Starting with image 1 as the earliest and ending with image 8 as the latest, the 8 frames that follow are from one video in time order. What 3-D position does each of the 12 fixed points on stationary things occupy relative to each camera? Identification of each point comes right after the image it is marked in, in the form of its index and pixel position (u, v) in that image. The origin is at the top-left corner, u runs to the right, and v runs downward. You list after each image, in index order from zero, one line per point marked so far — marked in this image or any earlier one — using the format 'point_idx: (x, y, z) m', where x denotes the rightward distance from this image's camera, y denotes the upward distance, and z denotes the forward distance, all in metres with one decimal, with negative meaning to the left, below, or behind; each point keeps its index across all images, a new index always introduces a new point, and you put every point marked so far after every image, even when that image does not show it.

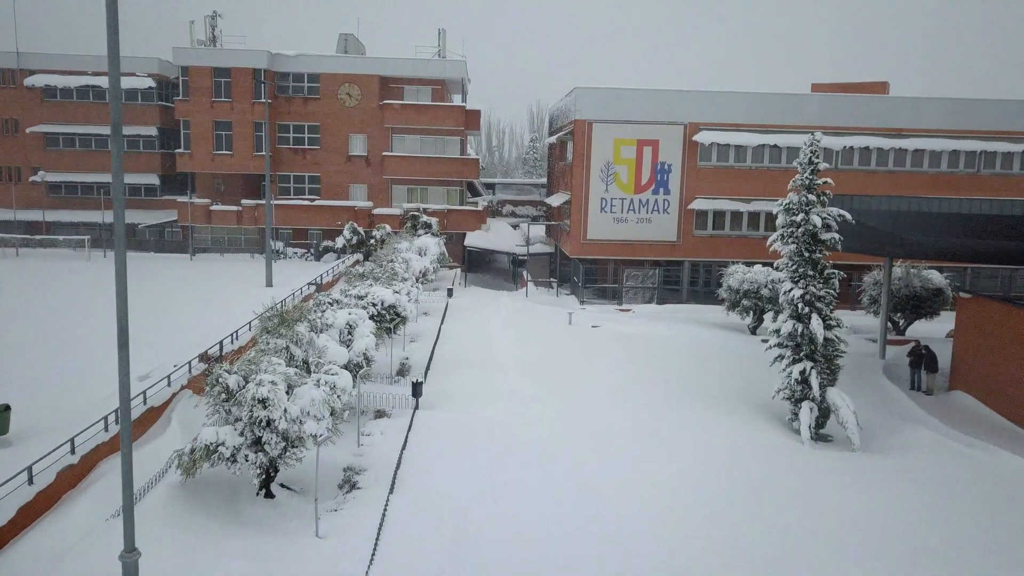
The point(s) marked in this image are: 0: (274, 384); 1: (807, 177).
0: (-4.4, -1.8, +12.6) m
1: (+7.4, +2.8, +17.0) m
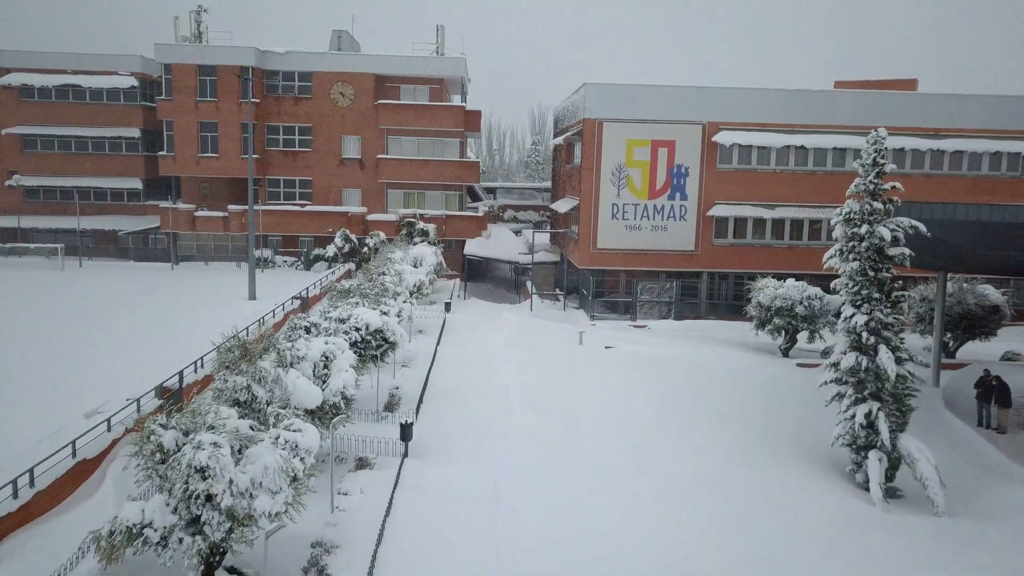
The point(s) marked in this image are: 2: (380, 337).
0: (-4.3, -2.3, +9.8) m
1: (+7.5, +2.2, +14.2) m
2: (-3.5, -1.3, +17.7) m
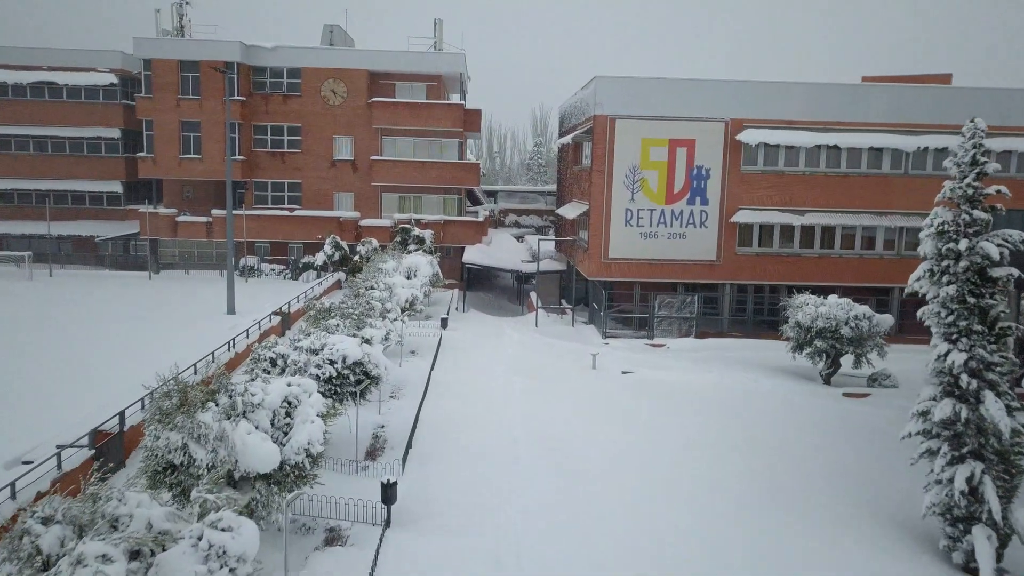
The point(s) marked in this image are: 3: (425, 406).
0: (-4.1, -2.8, +7.0) m
1: (+7.7, +1.7, +11.4) m
2: (-3.3, -1.8, +14.8) m
3: (-2.4, -3.2, +18.6) m
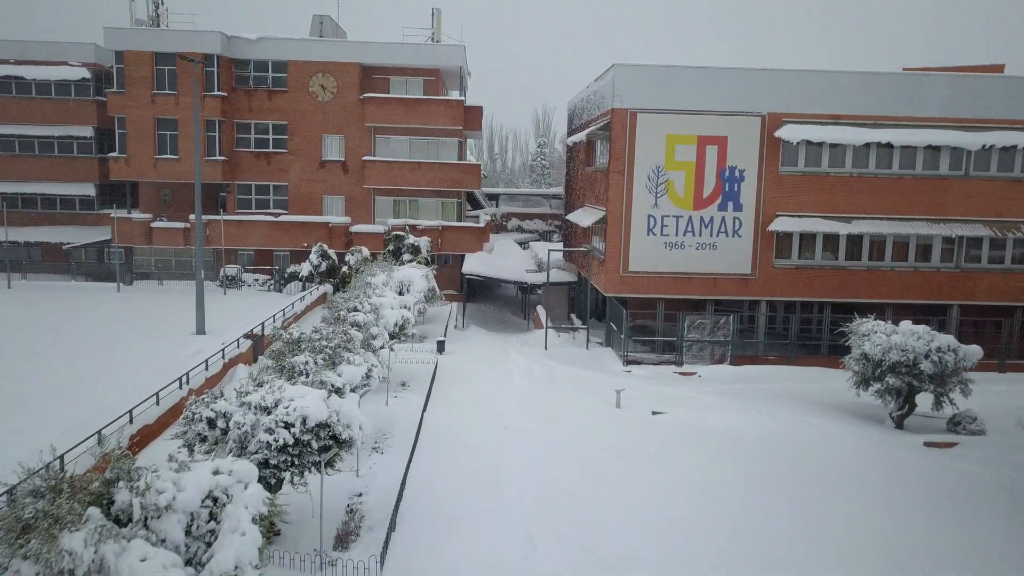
0: (-3.9, -3.4, +3.5) m
1: (+7.9, +1.1, +7.9) m
2: (-3.1, -2.4, +11.3) m
3: (-2.2, -3.9, +15.1) m
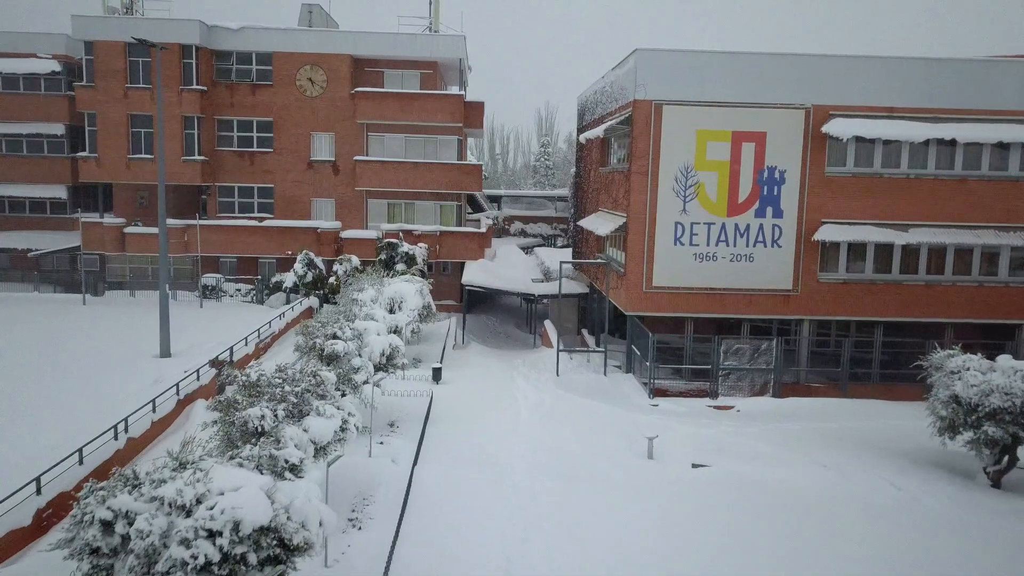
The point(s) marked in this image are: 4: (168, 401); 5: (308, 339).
0: (-3.7, -3.9, +0.3) m
1: (+8.1, +0.6, +4.7) m
2: (-2.9, -3.0, +8.2) m
3: (-1.9, -4.4, +11.9) m
4: (-8.2, -2.7, +16.3) m
5: (-5.1, -1.3, +17.1) m
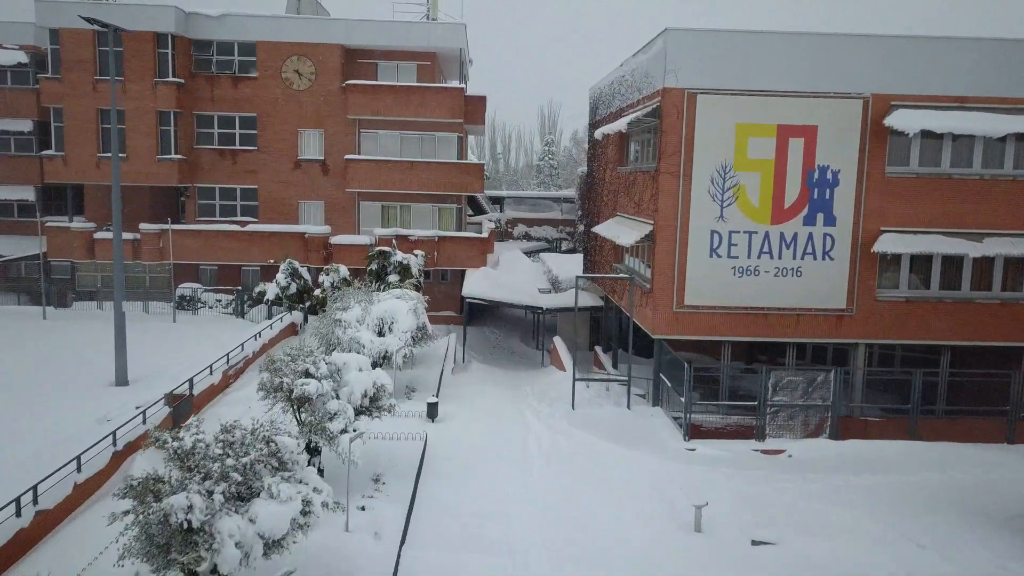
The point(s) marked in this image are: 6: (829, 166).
0: (-3.5, -4.5, -2.8) m
1: (+8.3, 0.0, +1.6) m
2: (-2.6, -3.5, +5.1) m
3: (-1.7, -5.0, +8.8) m
4: (-8.0, -3.2, +13.2) m
5: (-4.9, -1.8, +14.1) m
6: (+8.7, +3.3, +18.6) m
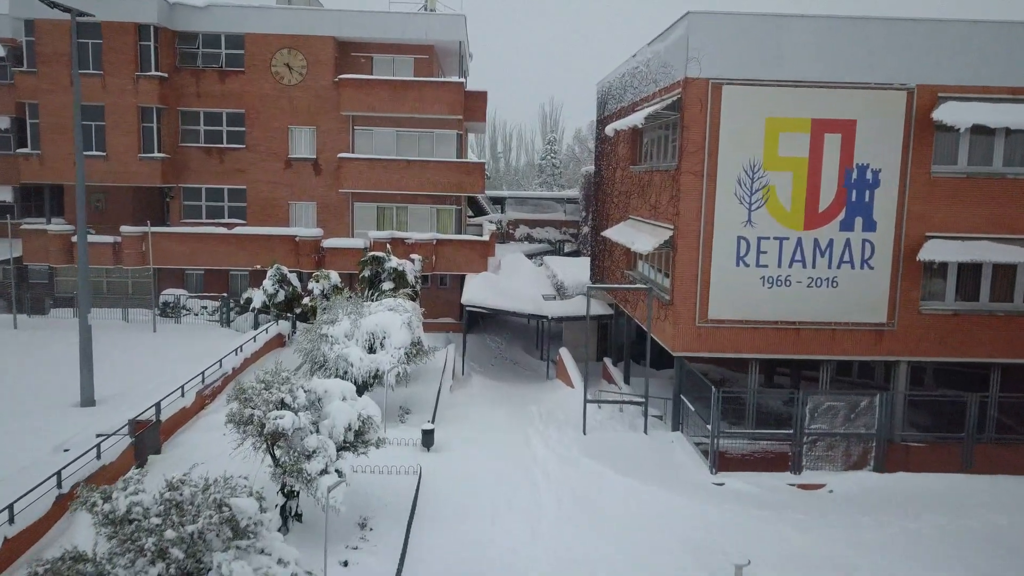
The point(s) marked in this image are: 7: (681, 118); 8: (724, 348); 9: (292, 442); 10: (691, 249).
0: (-3.4, -4.8, -4.7) m
1: (+8.5, -0.3, -0.2) m
2: (-2.5, -3.8, +3.2) m
3: (-1.6, -5.3, +7.0) m
4: (-7.9, -3.5, +11.4) m
5: (-4.8, -2.1, +12.2) m
6: (+8.8, +3.0, +16.7) m
7: (+4.2, +4.2, +16.6) m
8: (+5.4, -1.5, +17.1) m
9: (-3.8, -2.7, +11.8) m
10: (+4.5, +1.0, +16.9) m
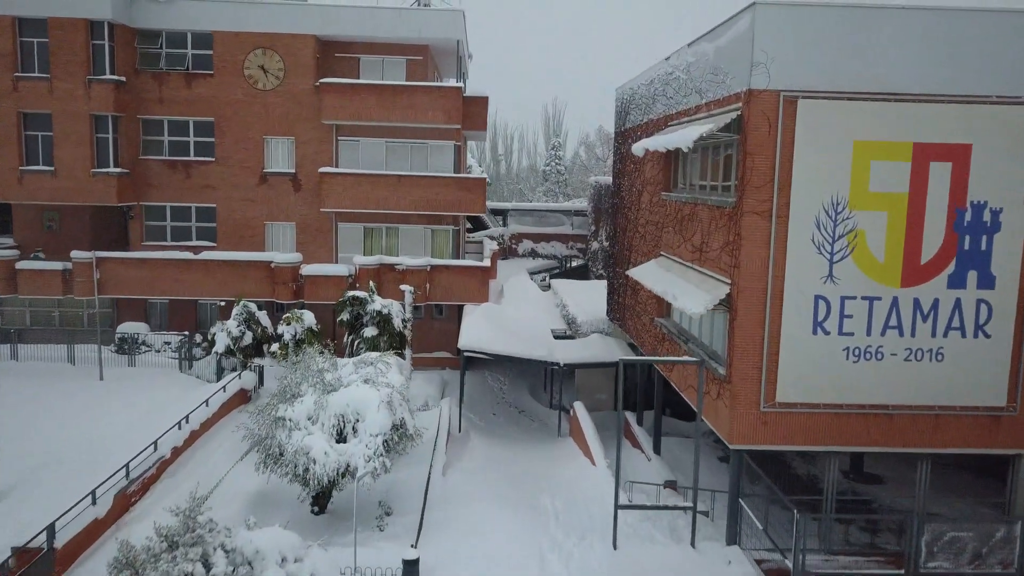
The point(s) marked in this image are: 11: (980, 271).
0: (-3.2, -6.3, -8.5) m
1: (+8.6, -1.8, -4.1) m
2: (-2.3, -5.3, -0.6) m
3: (-1.4, -6.7, +3.1) m
4: (-7.7, -5.0, +7.5) m
5: (-4.6, -3.5, +8.3) m
6: (+9.0, +1.6, +12.8) m
7: (+4.4, +2.8, +12.7) m
8: (+5.6, -2.9, +13.2) m
9: (-3.6, -4.1, +7.9) m
10: (+4.7, -0.5, +13.0) m
11: (+8.9, +0.3, +12.9) m
